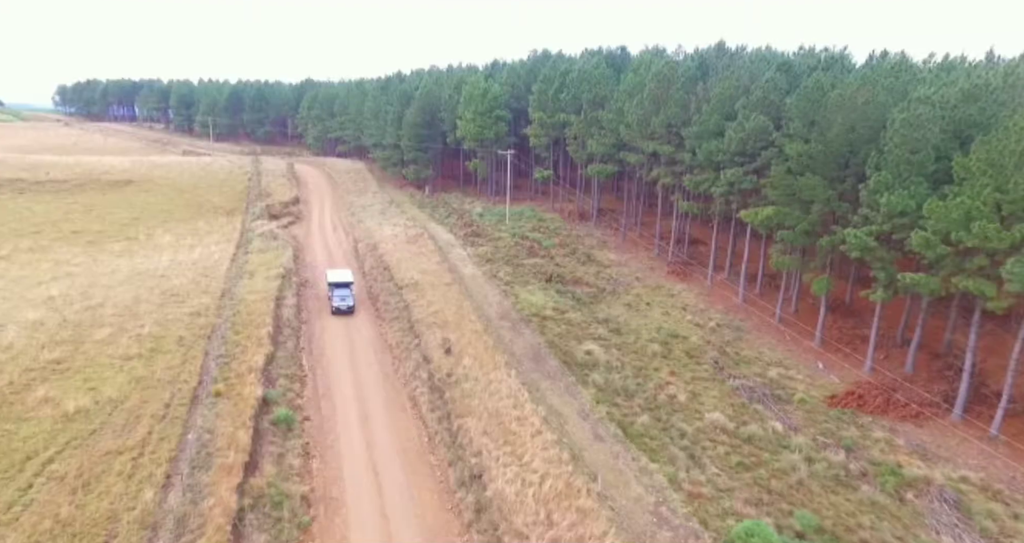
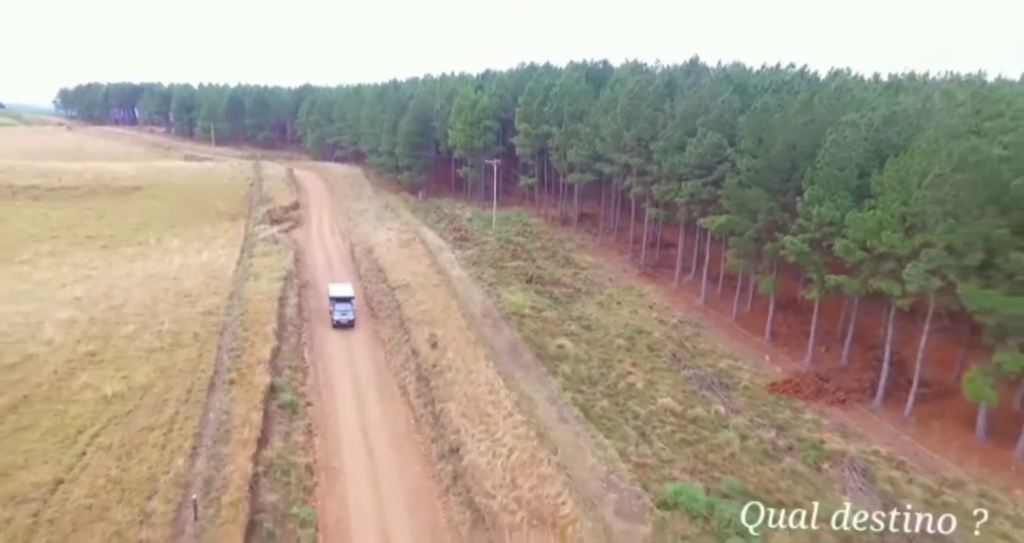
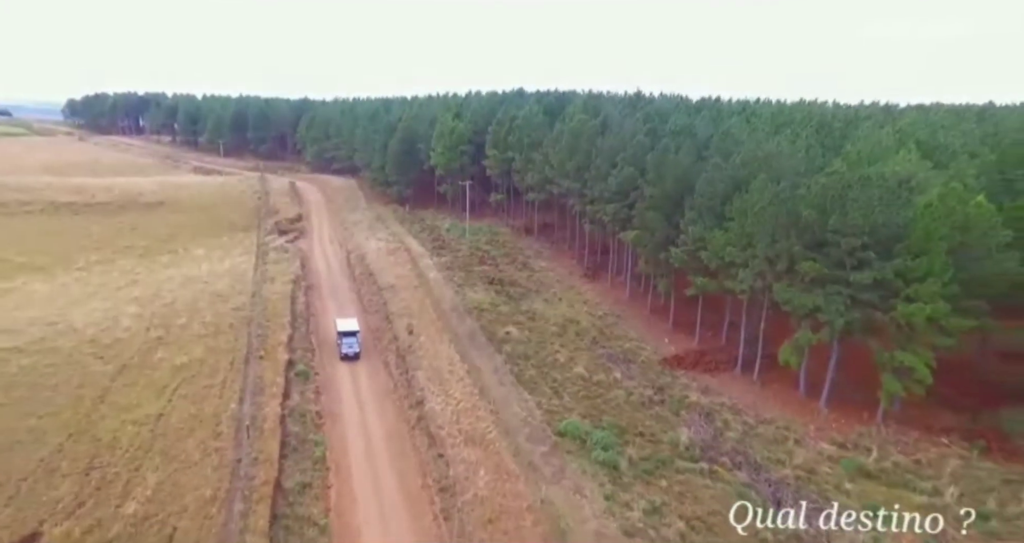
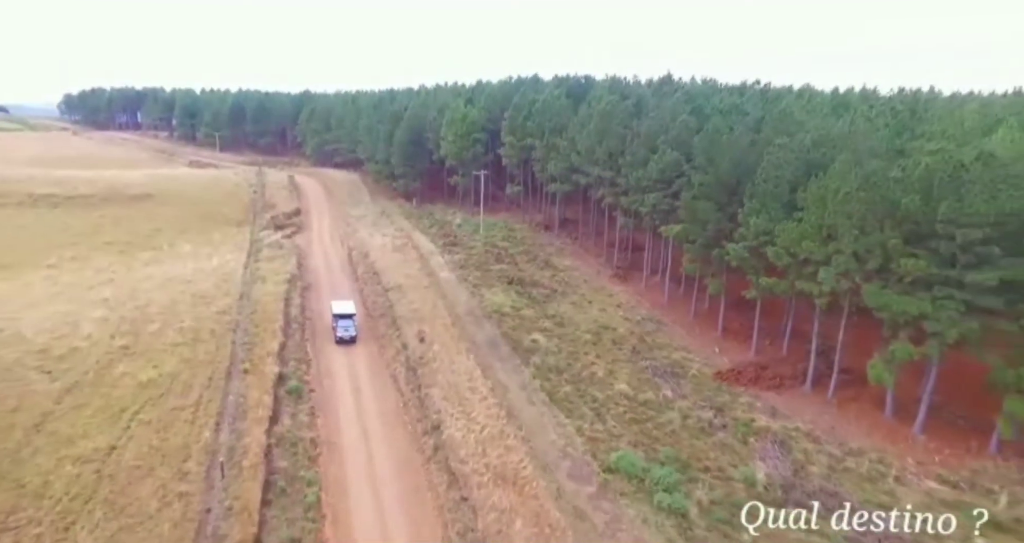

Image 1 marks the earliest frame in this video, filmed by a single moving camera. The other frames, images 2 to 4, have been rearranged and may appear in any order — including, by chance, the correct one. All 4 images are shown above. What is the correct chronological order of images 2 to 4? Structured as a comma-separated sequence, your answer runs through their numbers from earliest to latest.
2, 4, 3
